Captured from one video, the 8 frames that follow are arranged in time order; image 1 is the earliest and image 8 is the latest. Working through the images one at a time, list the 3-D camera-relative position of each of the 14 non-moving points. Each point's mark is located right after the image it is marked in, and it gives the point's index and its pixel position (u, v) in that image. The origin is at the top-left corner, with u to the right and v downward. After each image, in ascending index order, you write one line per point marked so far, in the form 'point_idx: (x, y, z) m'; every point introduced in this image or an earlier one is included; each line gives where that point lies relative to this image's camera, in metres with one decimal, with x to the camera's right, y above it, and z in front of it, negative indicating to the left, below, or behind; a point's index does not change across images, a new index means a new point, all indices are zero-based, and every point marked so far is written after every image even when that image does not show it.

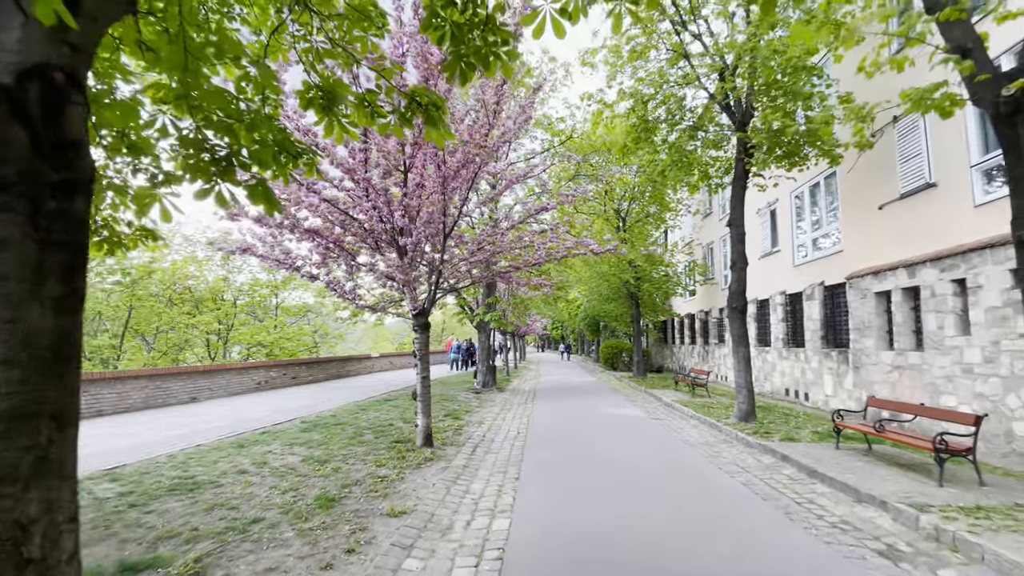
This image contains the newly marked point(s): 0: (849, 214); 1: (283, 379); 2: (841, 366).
0: (+8.2, +1.8, +11.6) m
1: (-7.5, -3.0, +15.5) m
2: (+7.9, -1.9, +11.5) m
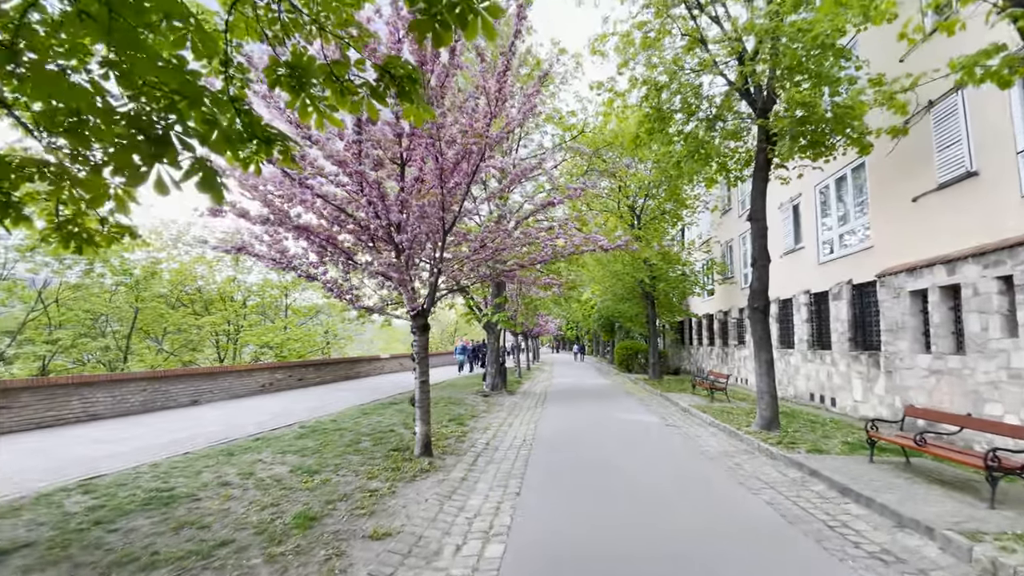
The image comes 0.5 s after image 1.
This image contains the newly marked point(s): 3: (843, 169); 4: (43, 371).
0: (+8.3, +1.8, +10.9) m
1: (-7.2, -3.0, +15.3) m
2: (+8.1, -1.9, +10.8) m
3: (+8.6, +3.1, +12.4) m
4: (-12.7, -2.2, +12.9) m
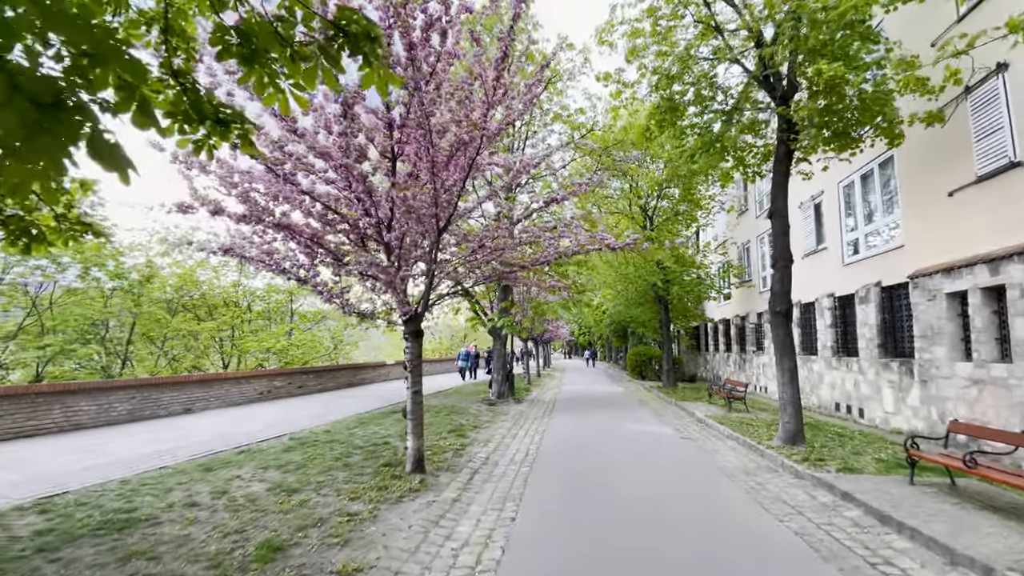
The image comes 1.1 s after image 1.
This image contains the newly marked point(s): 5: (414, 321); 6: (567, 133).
0: (+8.4, +1.8, +10.1) m
1: (-6.9, -3.1, +14.9) m
2: (+8.1, -1.9, +10.0) m
3: (+8.7, +3.0, +11.6) m
4: (-12.5, -2.4, +12.7) m
5: (-1.5, -0.5, +7.0) m
6: (+1.6, +4.3, +13.4) m
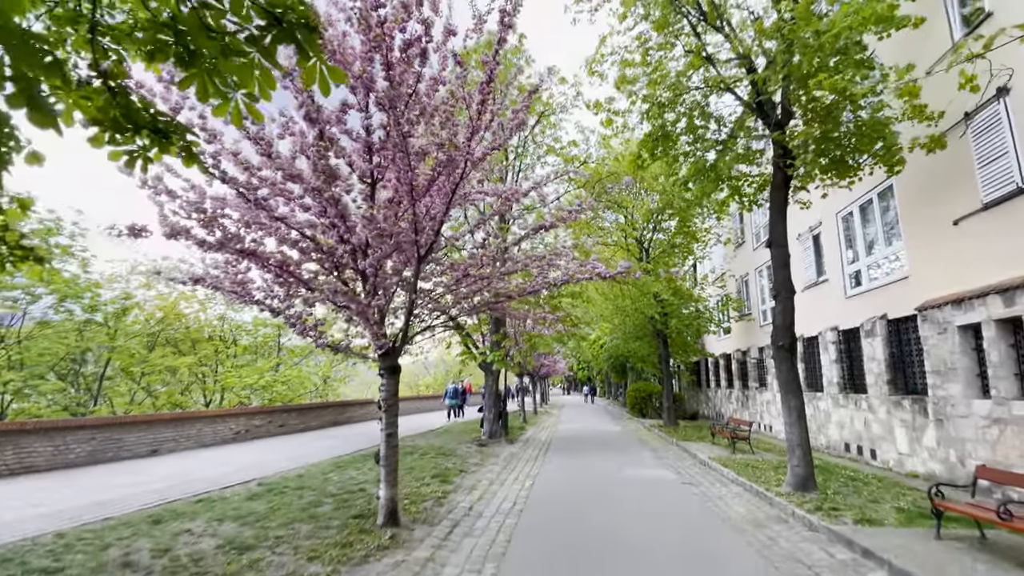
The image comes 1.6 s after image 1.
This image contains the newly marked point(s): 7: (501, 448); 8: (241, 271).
0: (+8.2, +1.1, +9.8) m
1: (-7.2, -4.1, +14.2) m
2: (+7.9, -2.6, +9.4) m
3: (+8.5, +2.2, +11.4) m
4: (-12.7, -3.2, +12.0) m
5: (-1.7, -0.9, +6.5) m
6: (+1.3, +3.4, +13.3) m
7: (-0.3, -4.4, +13.1) m
8: (-4.1, +0.3, +7.2) m
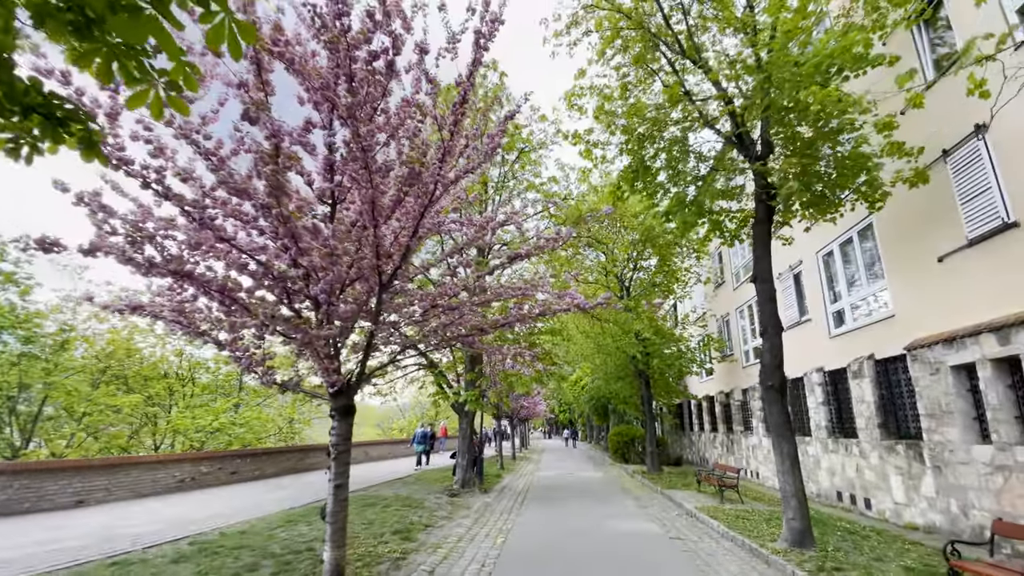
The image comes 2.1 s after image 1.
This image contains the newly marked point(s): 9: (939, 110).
0: (+7.7, +0.3, +9.6) m
1: (-7.9, -5.0, +13.0) m
2: (+7.4, -3.3, +8.9) m
3: (+7.9, +1.3, +11.3) m
4: (-13.3, -3.9, +10.7) m
5: (-2.1, -1.3, +5.8) m
6: (+0.7, +2.4, +13.0) m
7: (-1.0, -5.3, +12.2) m
8: (-4.5, -0.1, +6.5) m
9: (+7.6, +3.1, +8.5) m
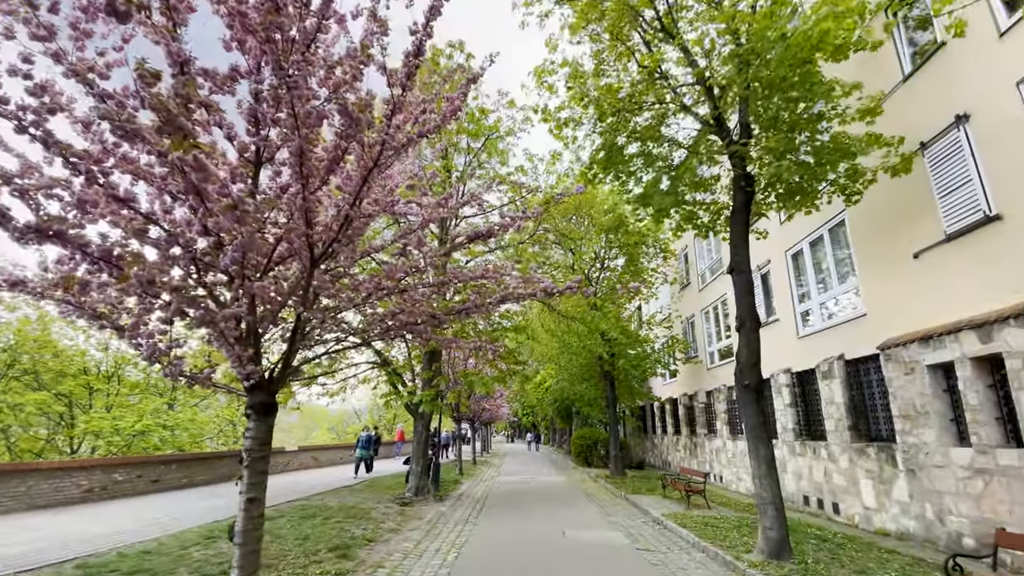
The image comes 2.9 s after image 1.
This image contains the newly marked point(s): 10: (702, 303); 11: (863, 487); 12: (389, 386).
0: (+7.0, +0.4, +9.3) m
1: (-8.9, -4.7, +11.5) m
2: (+6.7, -3.2, +8.6) m
3: (+7.1, +1.3, +11.1) m
4: (-14.2, -3.4, +8.9) m
5: (-2.5, -1.0, +4.9) m
6: (-0.2, +2.6, +12.3) m
7: (-2.0, -5.1, +11.2) m
8: (-5.0, +0.2, +5.4) m
9: (+7.0, +3.2, +8.2) m
10: (+7.4, -0.6, +18.6) m
11: (+6.6, -3.8, +9.0) m
12: (-3.2, -2.5, +12.4) m
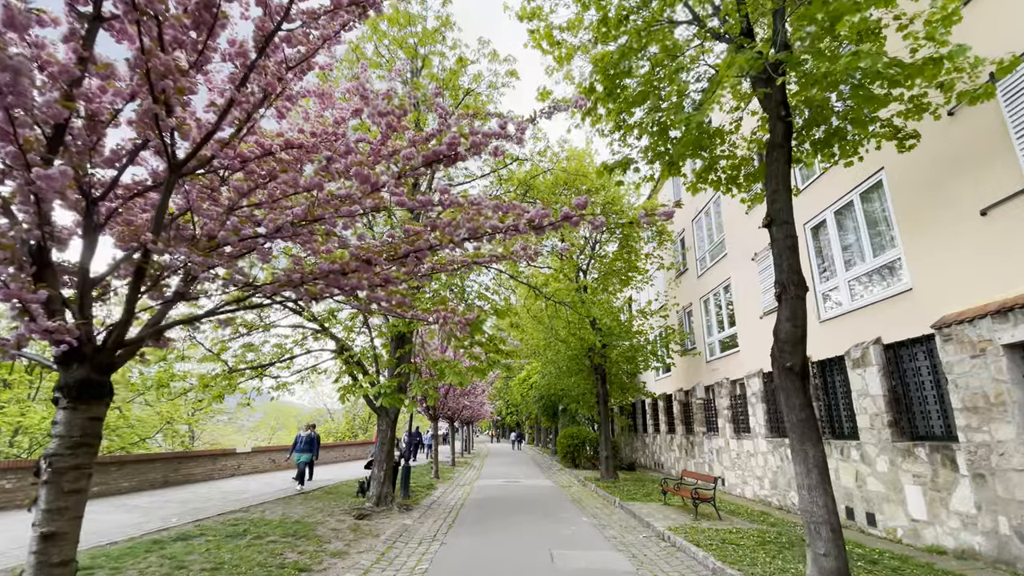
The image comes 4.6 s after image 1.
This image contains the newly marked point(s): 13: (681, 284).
0: (+6.6, +0.9, +7.8) m
1: (-9.3, -4.1, +9.6) m
2: (+6.3, -2.7, +7.1) m
3: (+6.7, +1.8, +9.6) m
4: (-14.5, -2.8, +6.8) m
5: (-2.7, -0.5, +3.1) m
6: (-0.6, +3.2, +10.6) m
7: (-2.4, -4.5, +9.5) m
8: (-5.2, +0.8, +3.5) m
9: (+6.7, +3.7, +6.8) m
10: (+6.7, -0.1, +17.1) m
11: (+6.3, -3.3, +7.6) m
12: (-3.6, -1.9, +10.6) m
13: (+6.7, +0.1, +19.1) m
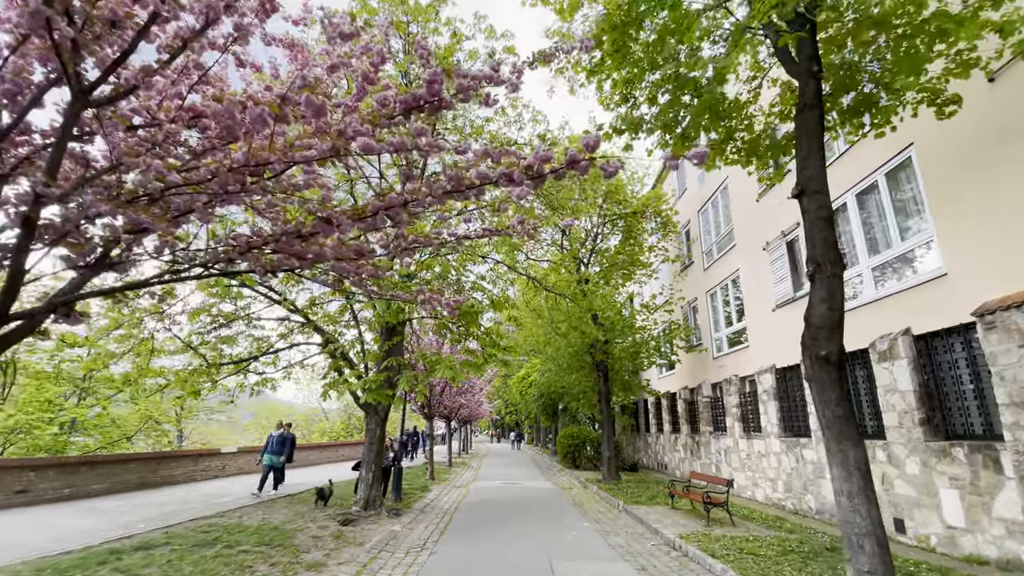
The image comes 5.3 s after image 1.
0: (+6.6, +1.1, +7.2) m
1: (-9.4, -3.9, +8.9) m
2: (+6.3, -2.5, +6.4) m
3: (+6.6, +2.1, +8.9) m
4: (-14.6, -2.5, +6.1) m
5: (-2.8, -0.2, +2.4) m
6: (-0.6, +3.4, +9.9) m
7: (-2.5, -4.3, +8.8) m
8: (-5.2, +1.0, +2.9) m
9: (+6.6, +3.9, +6.1) m
10: (+6.7, +0.1, +16.4) m
11: (+6.2, -3.0, +6.9) m
12: (-3.7, -1.7, +9.9) m
13: (+6.7, +0.3, +18.4) m
